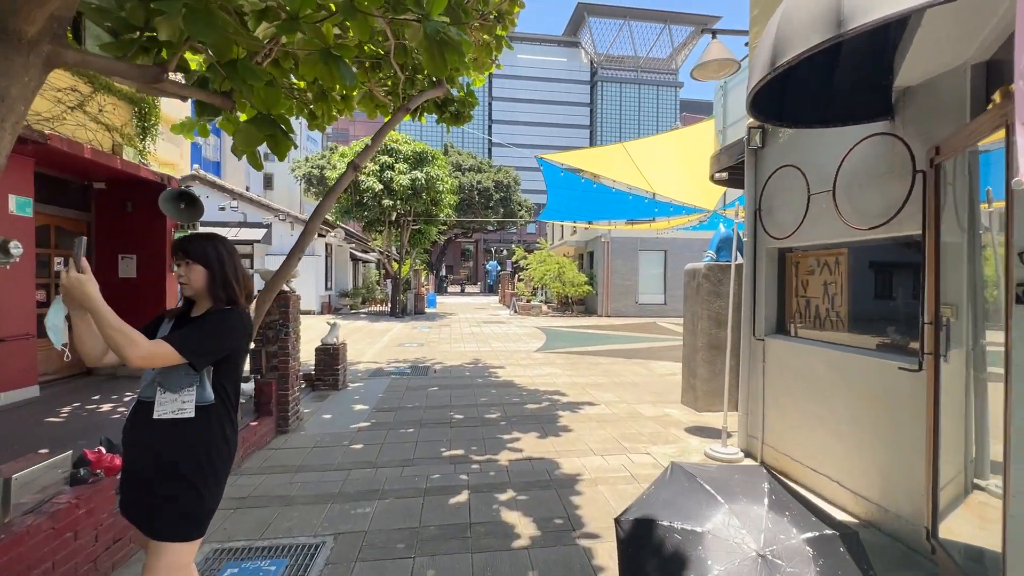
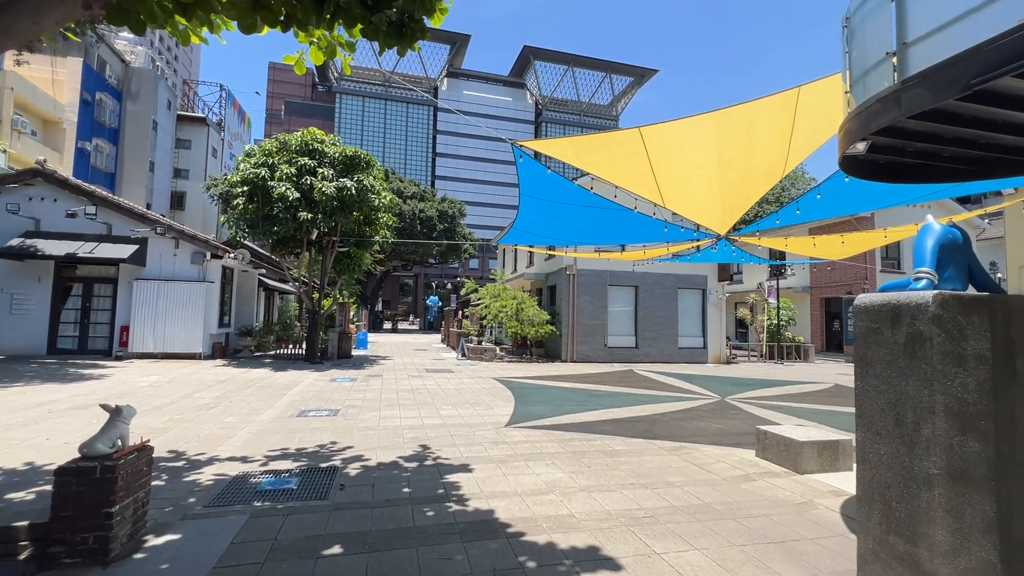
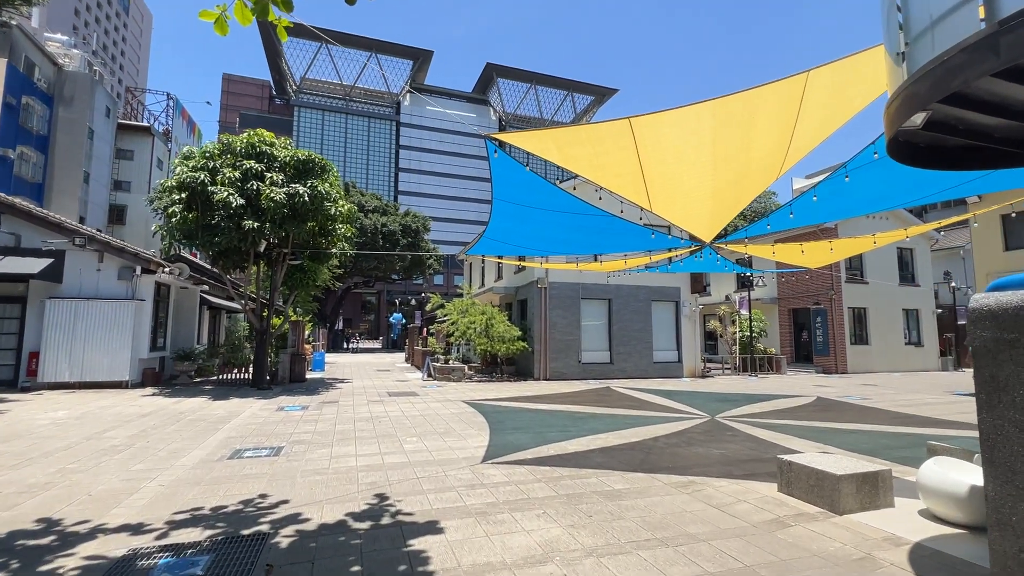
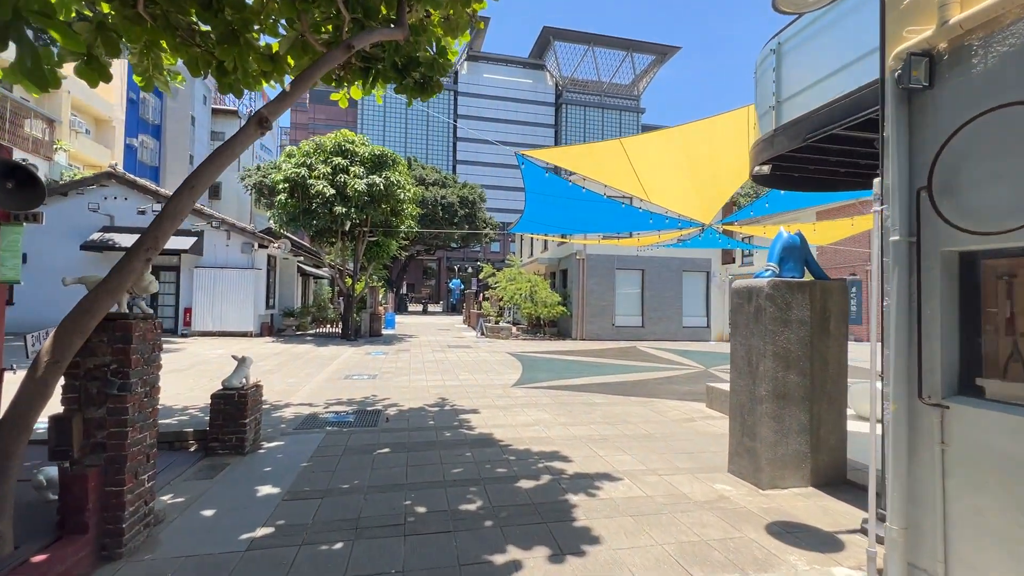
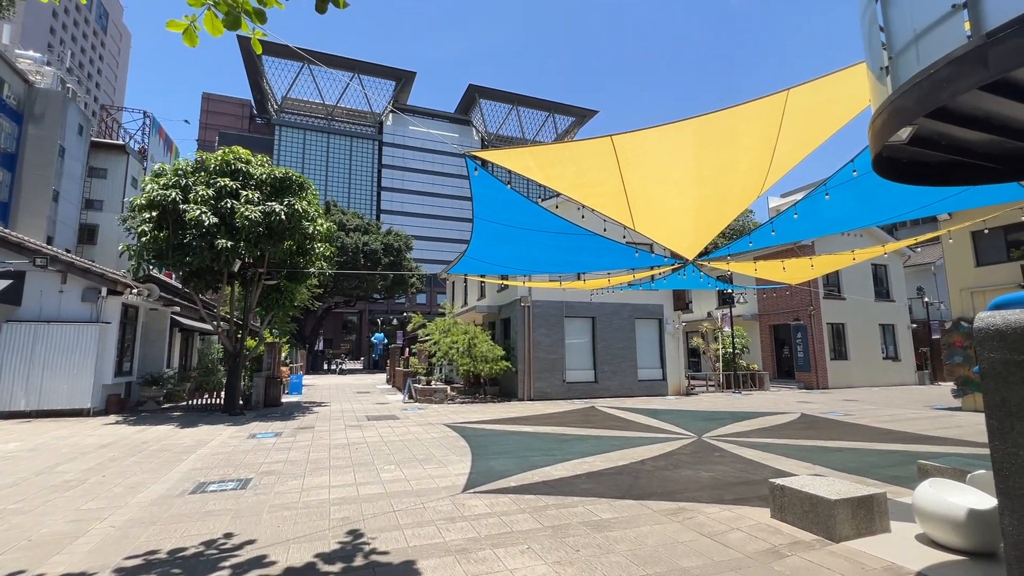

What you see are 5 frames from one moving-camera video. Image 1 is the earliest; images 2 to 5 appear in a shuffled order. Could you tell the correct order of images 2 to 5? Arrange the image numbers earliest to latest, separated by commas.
4, 2, 3, 5
